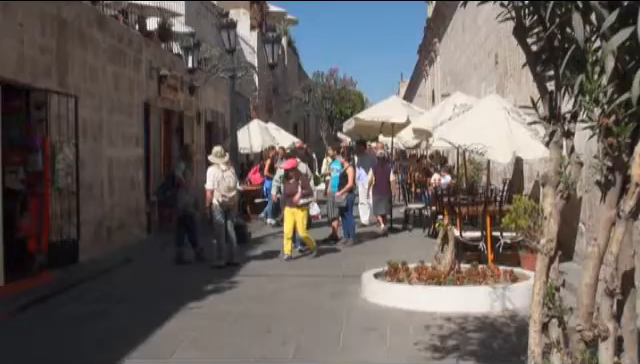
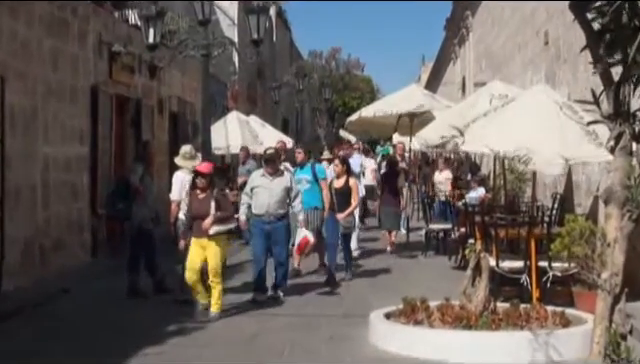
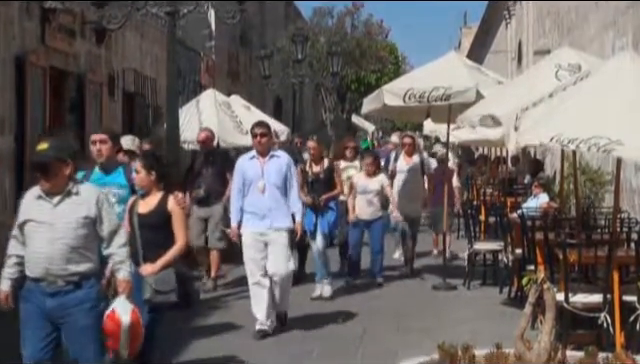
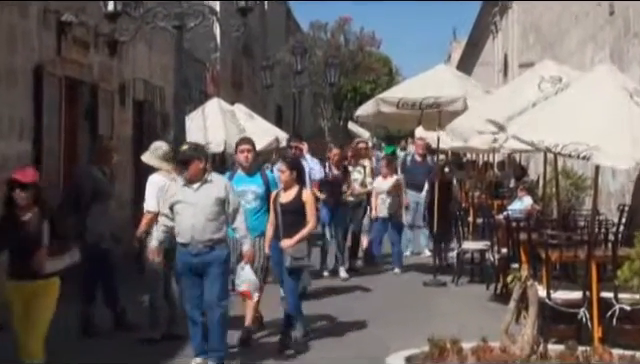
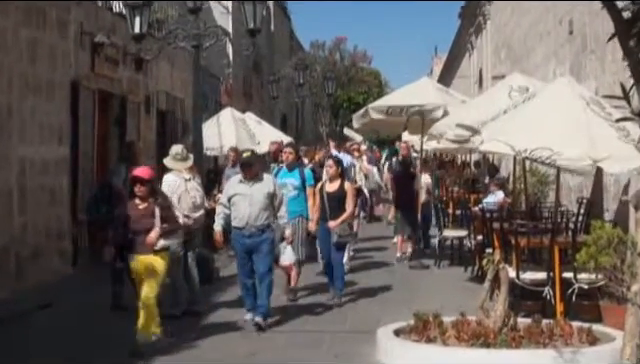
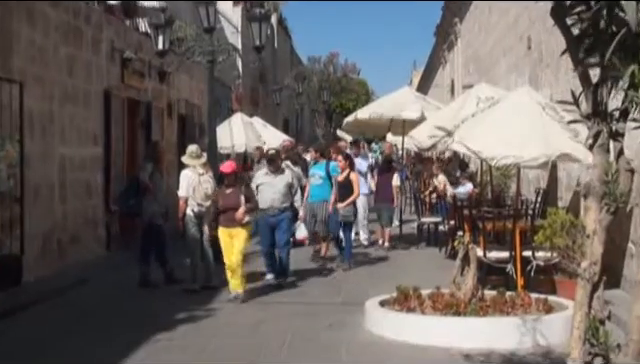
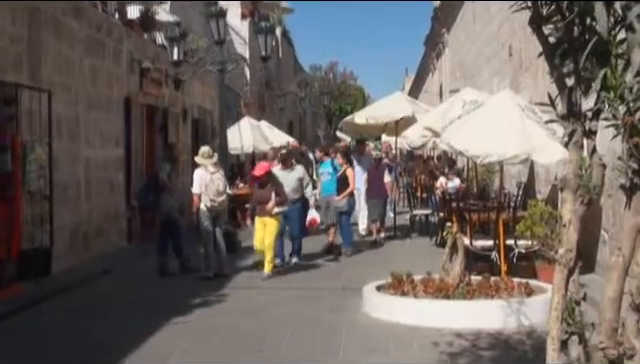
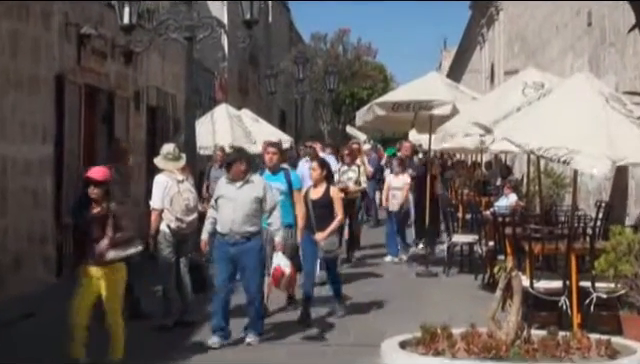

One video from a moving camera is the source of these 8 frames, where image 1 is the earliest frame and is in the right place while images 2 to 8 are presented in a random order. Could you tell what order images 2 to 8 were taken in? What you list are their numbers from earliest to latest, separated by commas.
7, 6, 2, 5, 8, 4, 3
